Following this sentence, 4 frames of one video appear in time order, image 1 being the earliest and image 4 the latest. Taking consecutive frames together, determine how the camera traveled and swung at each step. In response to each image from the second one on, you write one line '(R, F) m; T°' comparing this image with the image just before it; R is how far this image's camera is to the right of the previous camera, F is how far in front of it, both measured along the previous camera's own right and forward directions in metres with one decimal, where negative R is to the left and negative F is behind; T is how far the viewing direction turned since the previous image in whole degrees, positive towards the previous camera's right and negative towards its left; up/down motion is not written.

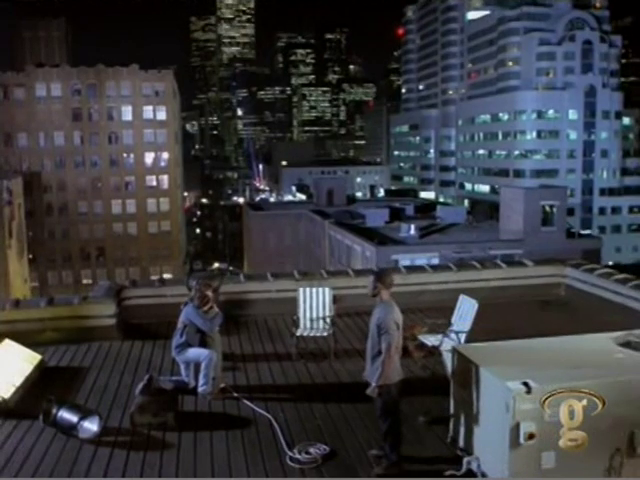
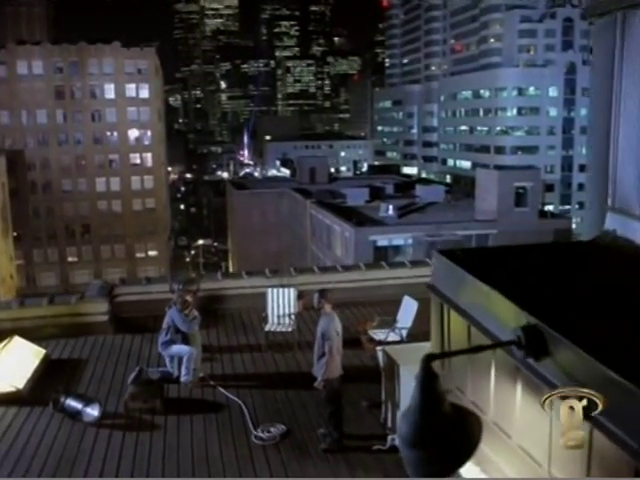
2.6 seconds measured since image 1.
(+0.2, -0.9) m; +1°
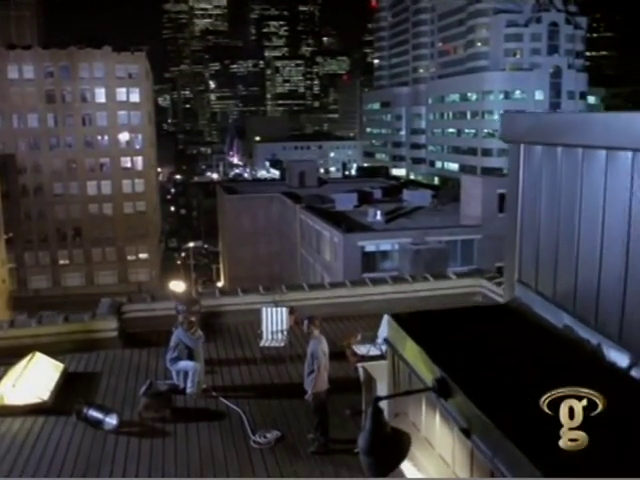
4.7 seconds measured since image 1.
(0.0, -0.8) m; +1°
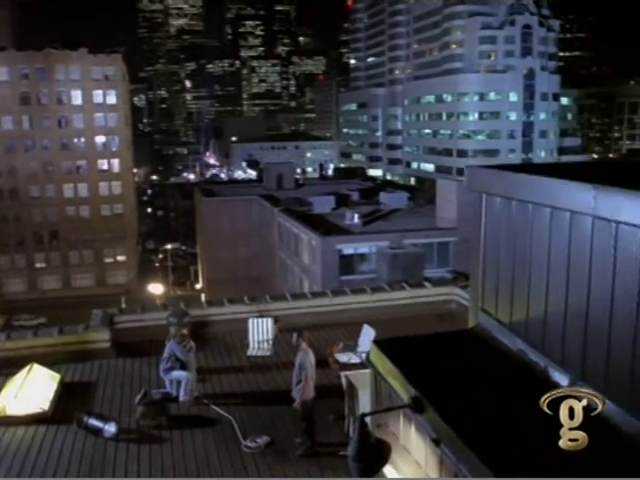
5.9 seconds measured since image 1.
(-0.1, -0.4) m; +2°
